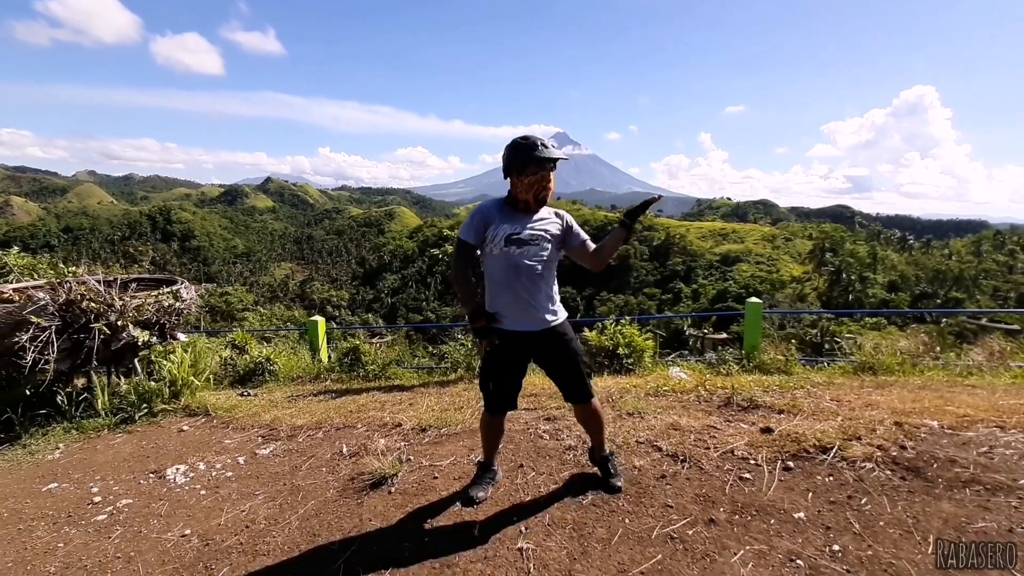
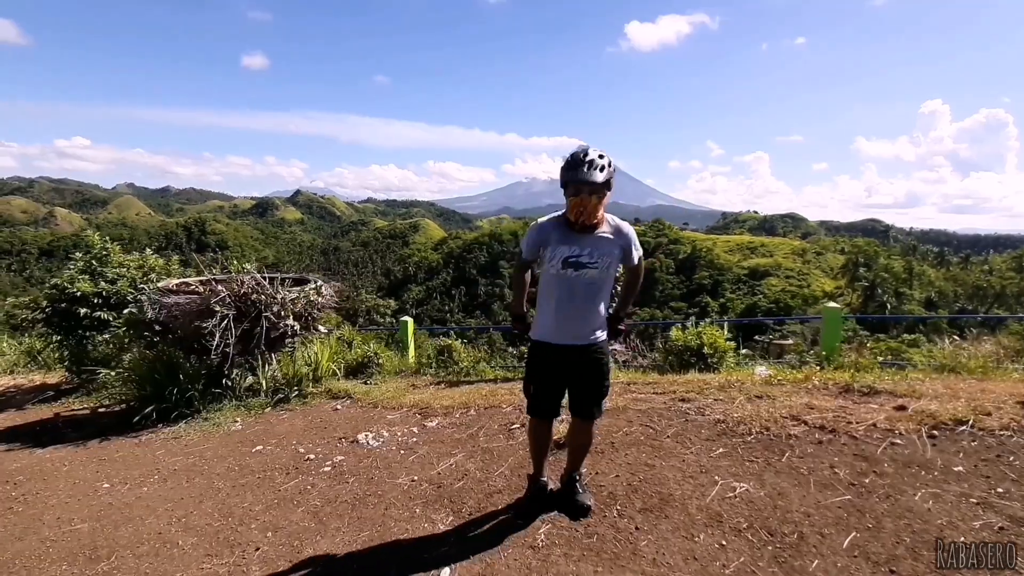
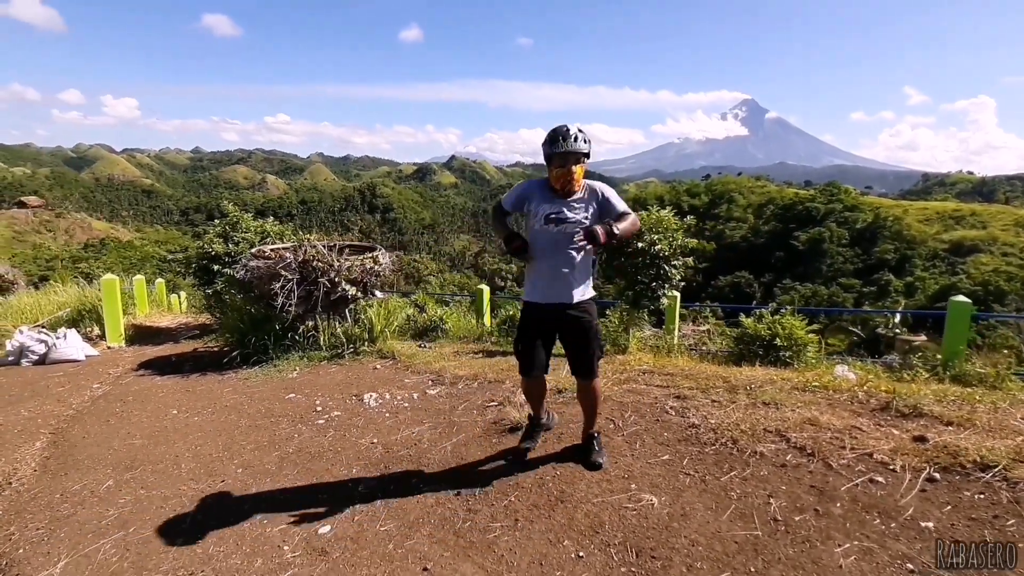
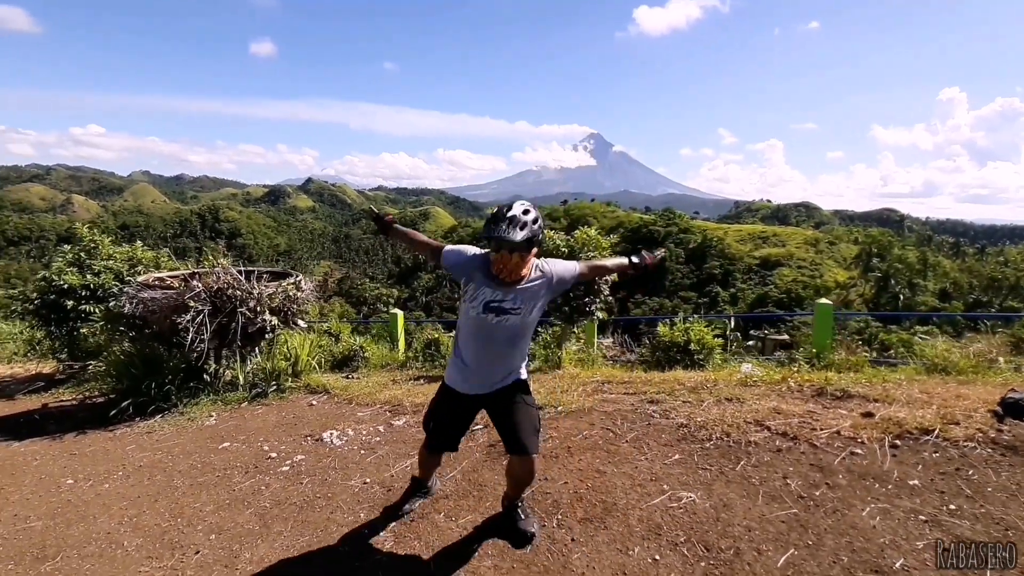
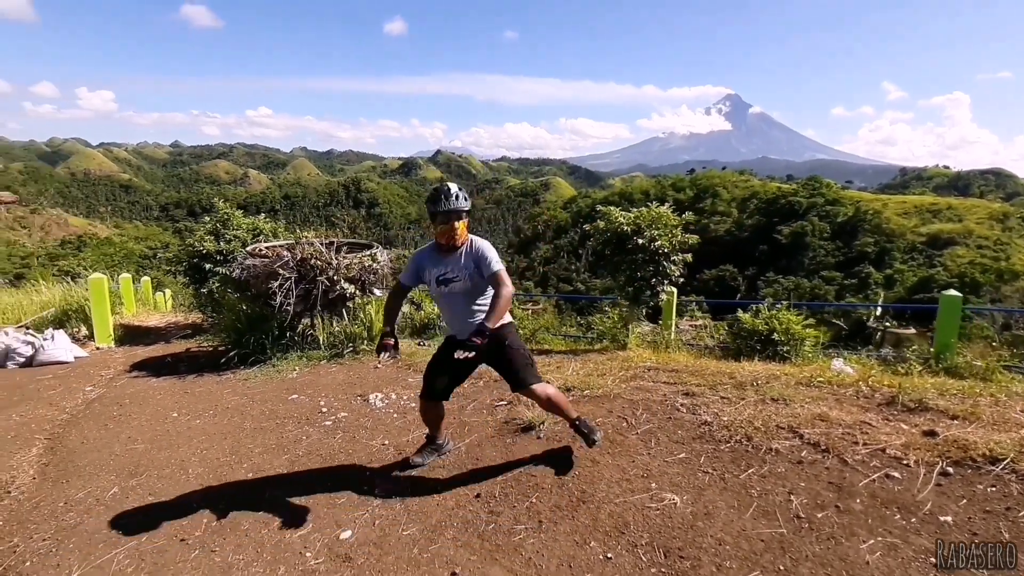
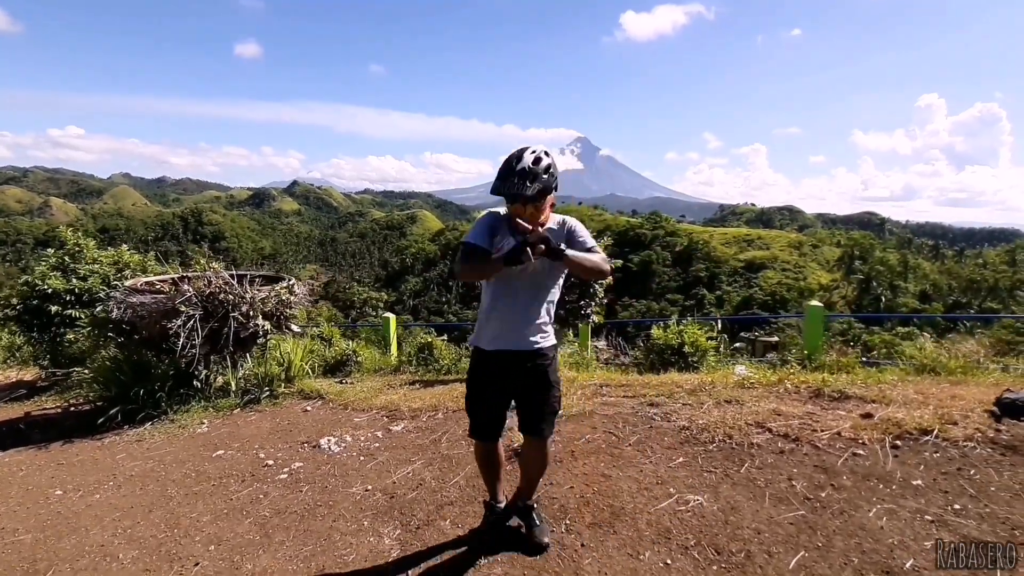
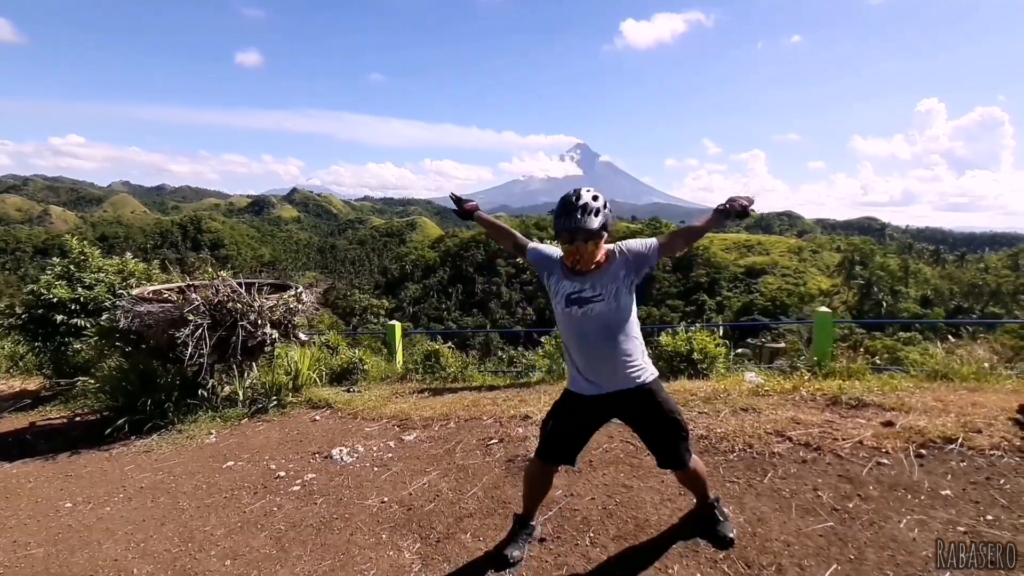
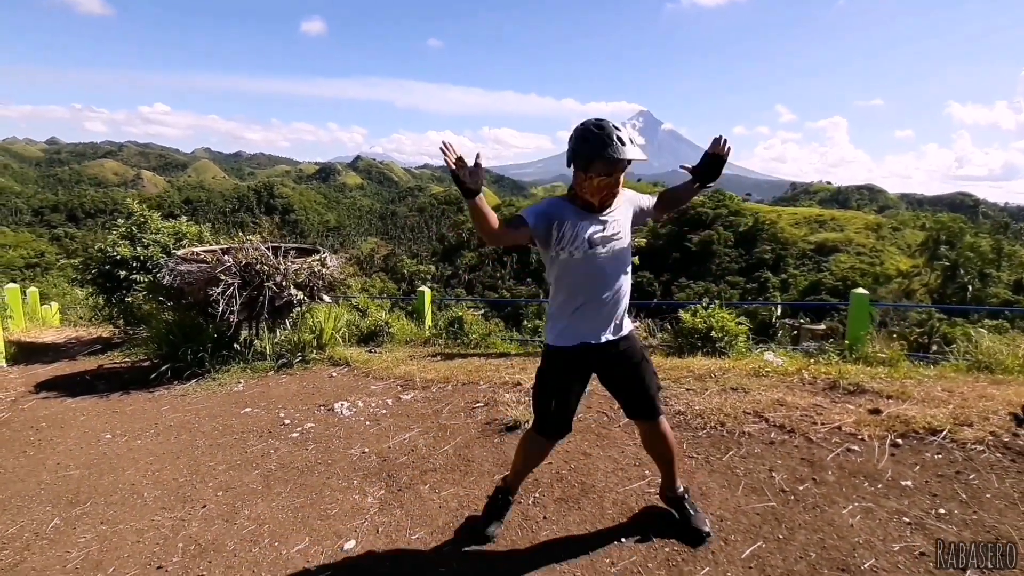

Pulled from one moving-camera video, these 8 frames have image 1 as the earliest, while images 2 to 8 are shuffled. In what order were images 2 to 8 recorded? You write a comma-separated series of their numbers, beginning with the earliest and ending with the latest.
2, 7, 6, 4, 8, 5, 3
